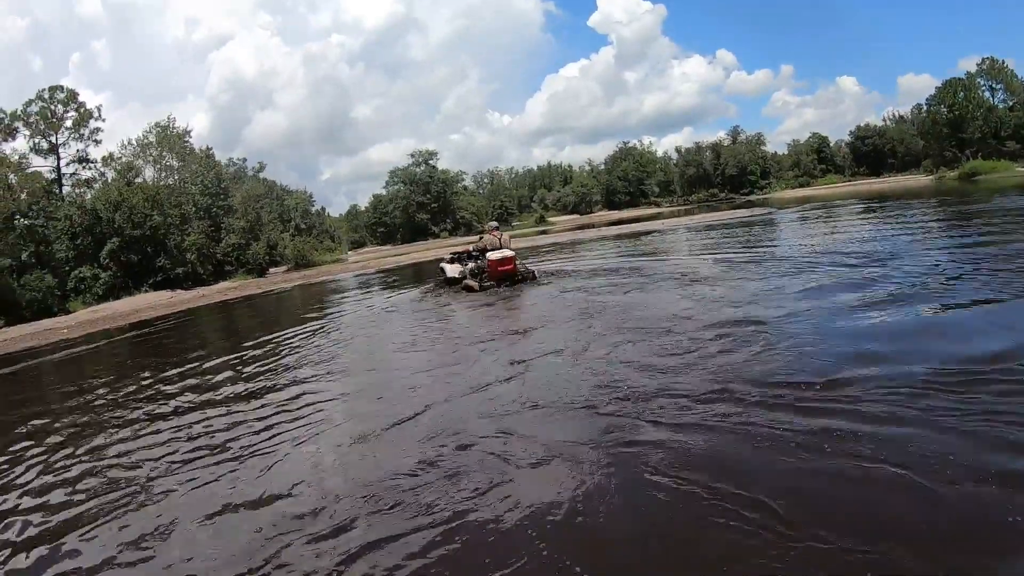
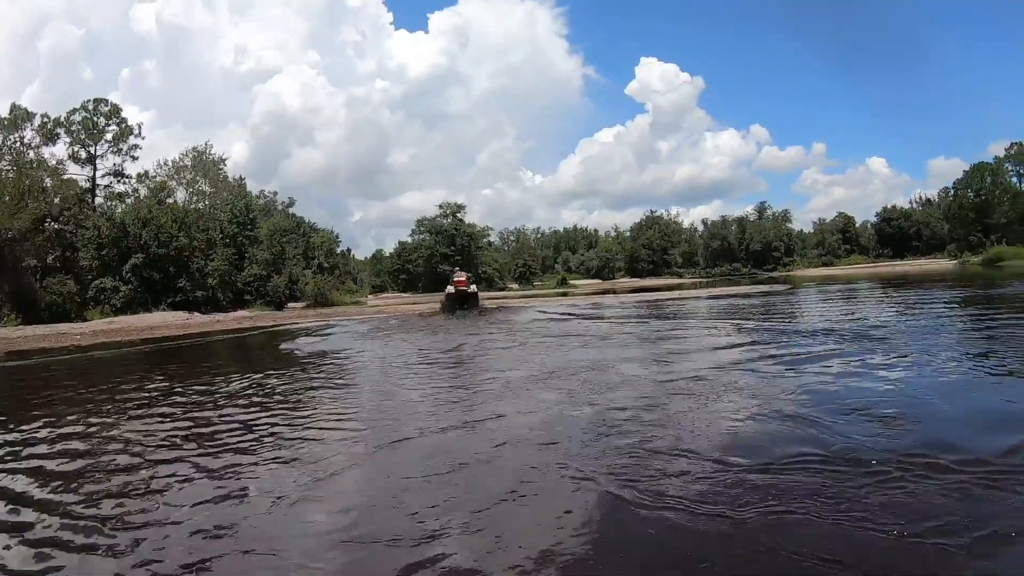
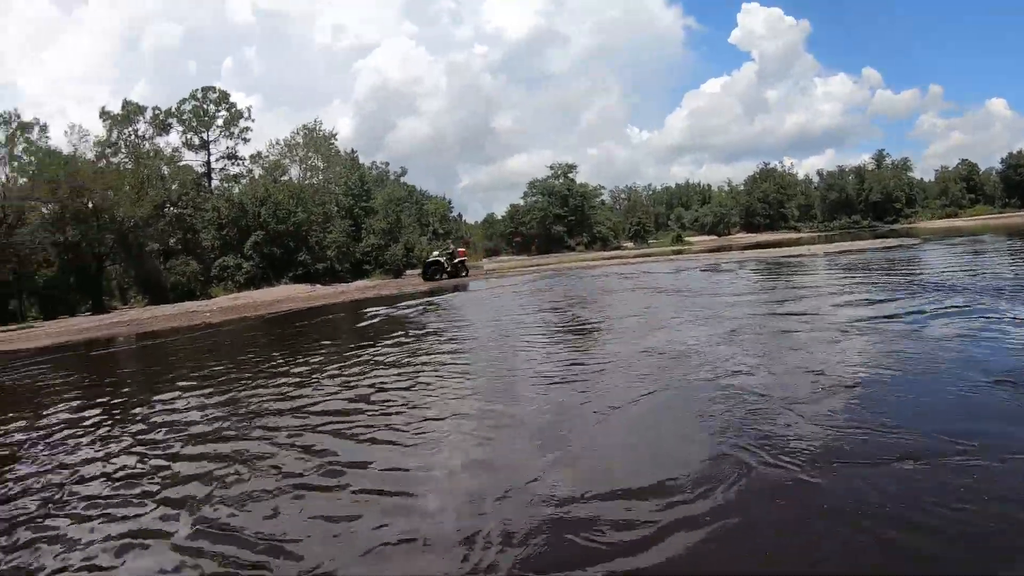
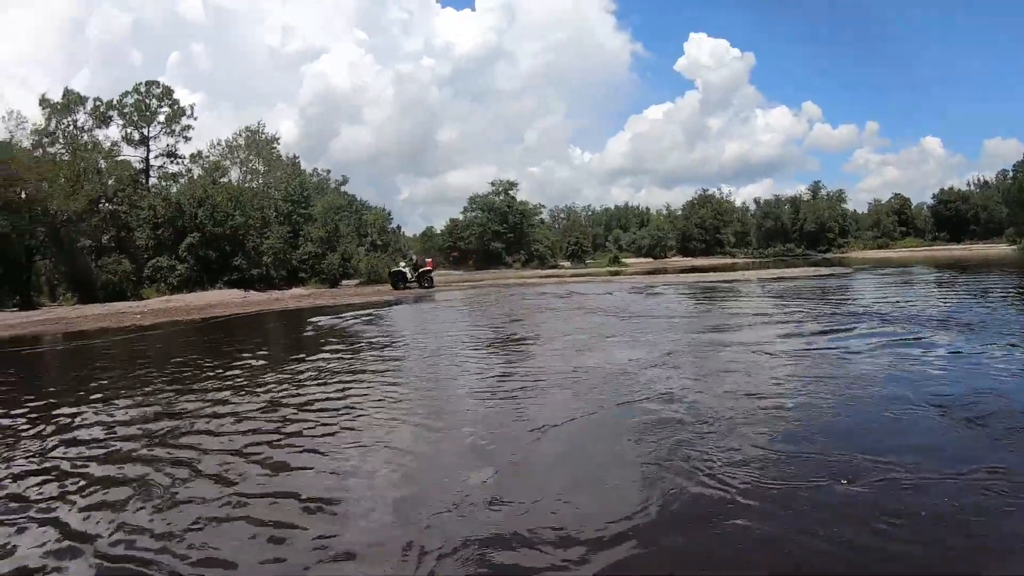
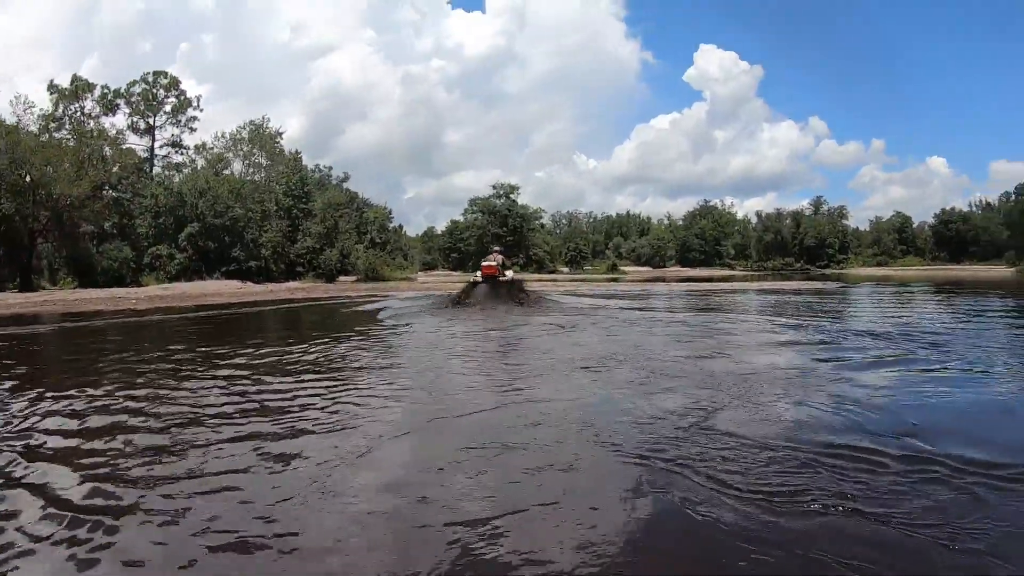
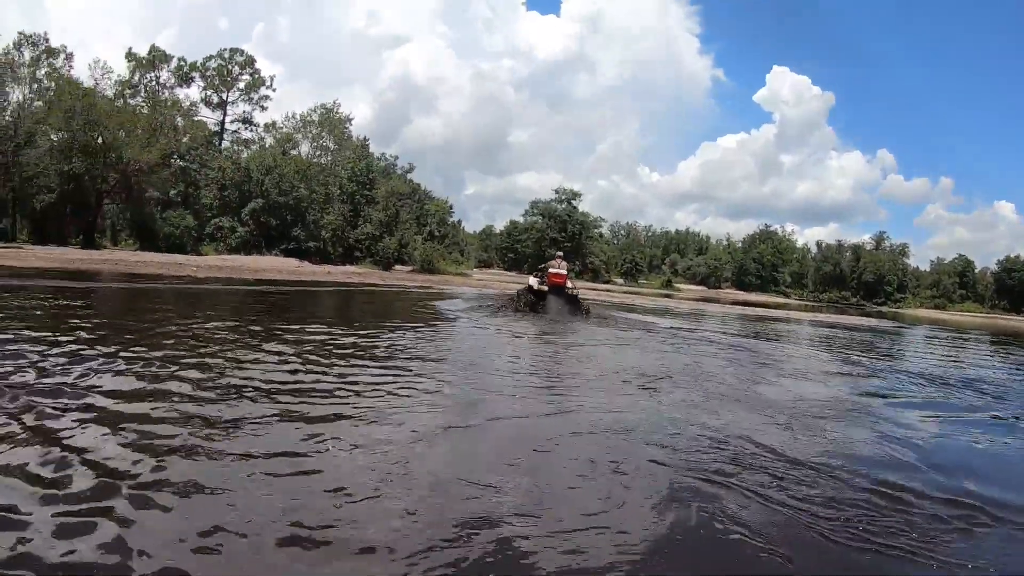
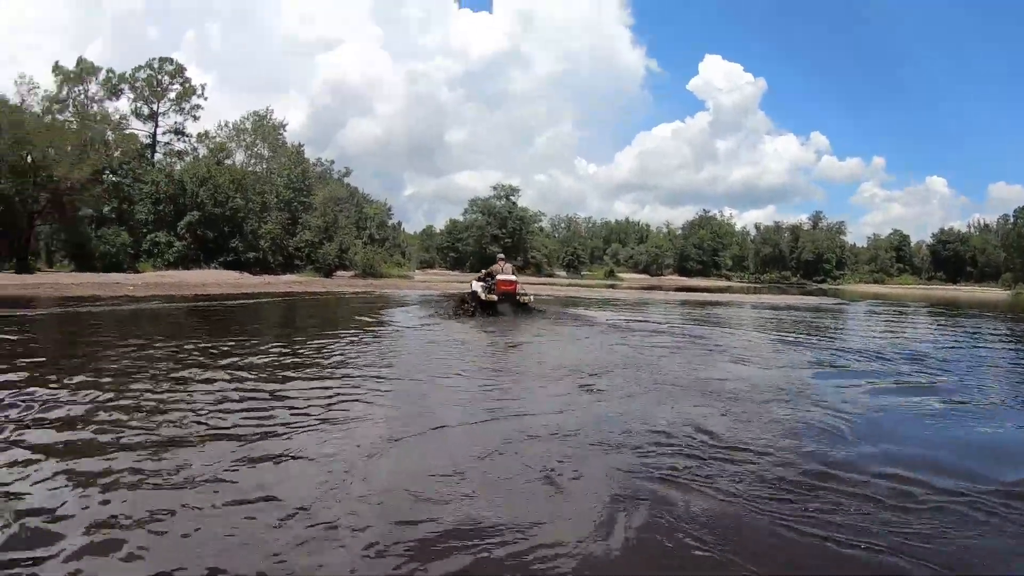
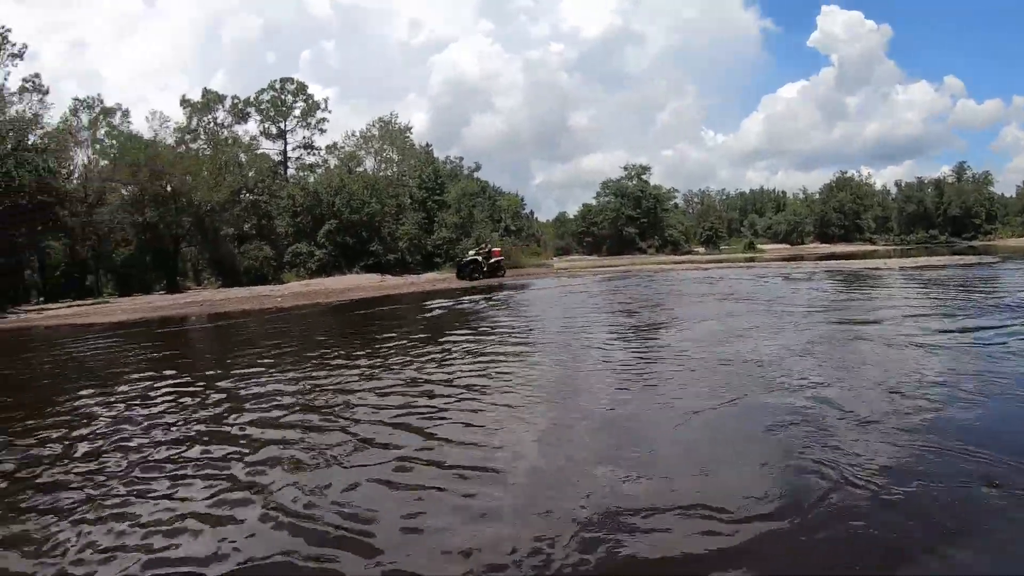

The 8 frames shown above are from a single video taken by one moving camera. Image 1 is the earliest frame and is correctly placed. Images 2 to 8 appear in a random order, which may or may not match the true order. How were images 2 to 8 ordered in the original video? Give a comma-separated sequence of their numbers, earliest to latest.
7, 6, 5, 2, 4, 3, 8
